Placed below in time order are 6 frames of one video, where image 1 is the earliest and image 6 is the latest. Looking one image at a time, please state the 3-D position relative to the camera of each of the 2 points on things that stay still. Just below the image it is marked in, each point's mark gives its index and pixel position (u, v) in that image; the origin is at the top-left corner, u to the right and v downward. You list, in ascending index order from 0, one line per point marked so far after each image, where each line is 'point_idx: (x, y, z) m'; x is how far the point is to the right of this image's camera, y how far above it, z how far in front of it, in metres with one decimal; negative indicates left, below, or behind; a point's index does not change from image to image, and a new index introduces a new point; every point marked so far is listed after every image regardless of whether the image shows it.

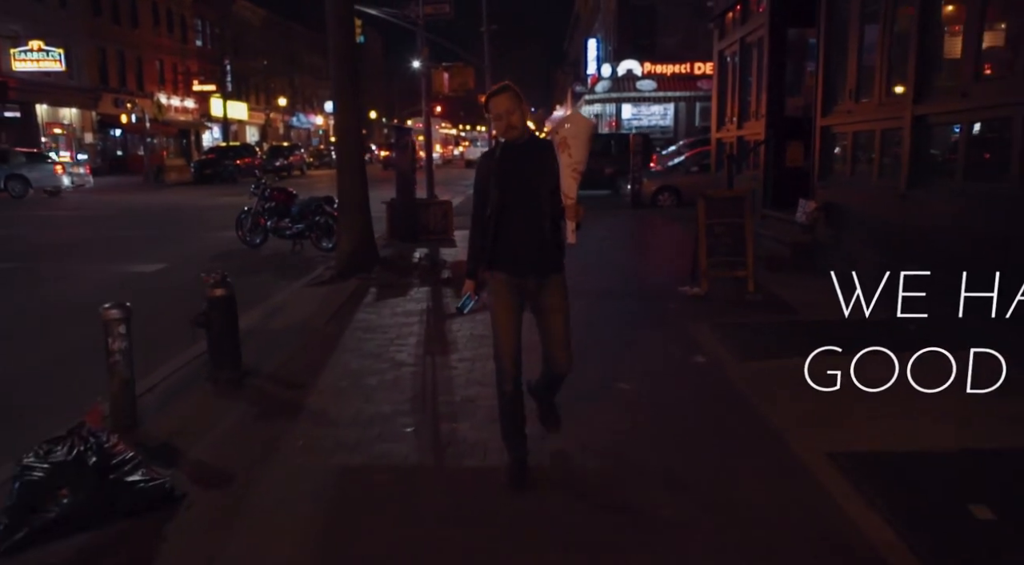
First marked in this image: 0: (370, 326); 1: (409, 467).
0: (-1.4, -0.4, +8.2) m
1: (-0.6, -1.1, +4.8) m
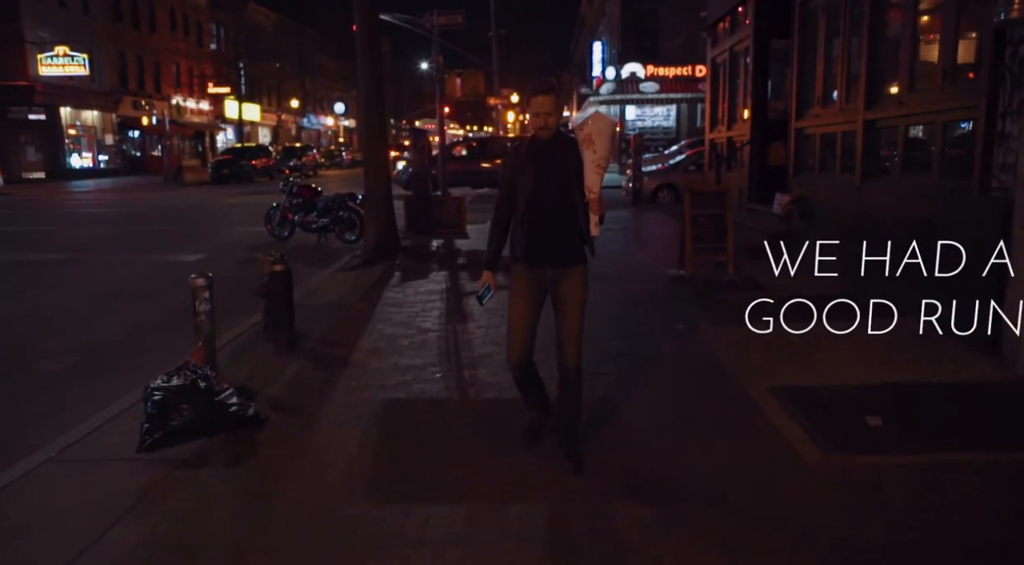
0: (-1.3, -0.2, +9.4) m
1: (-0.5, -0.9, +6.1) m
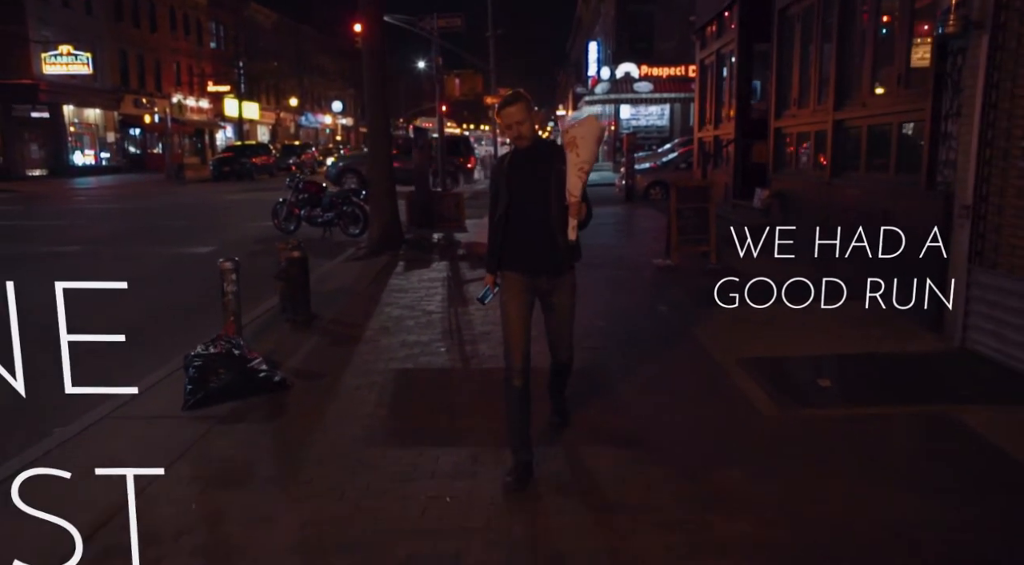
0: (-1.4, -0.1, +10.1) m
1: (-0.6, -0.7, +6.8) m
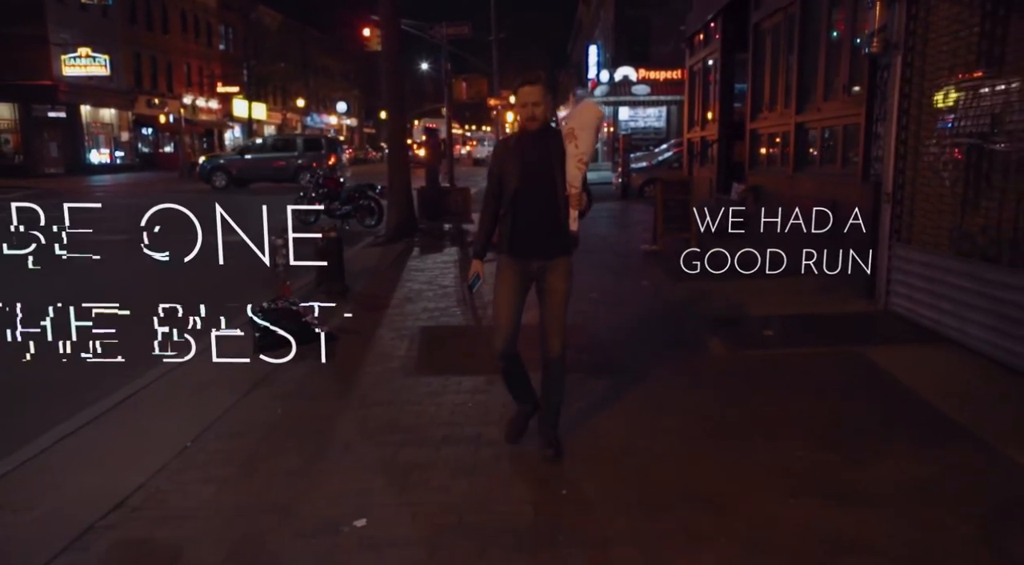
0: (-1.3, +0.2, +11.6) m
1: (-0.5, -0.4, +8.3) m
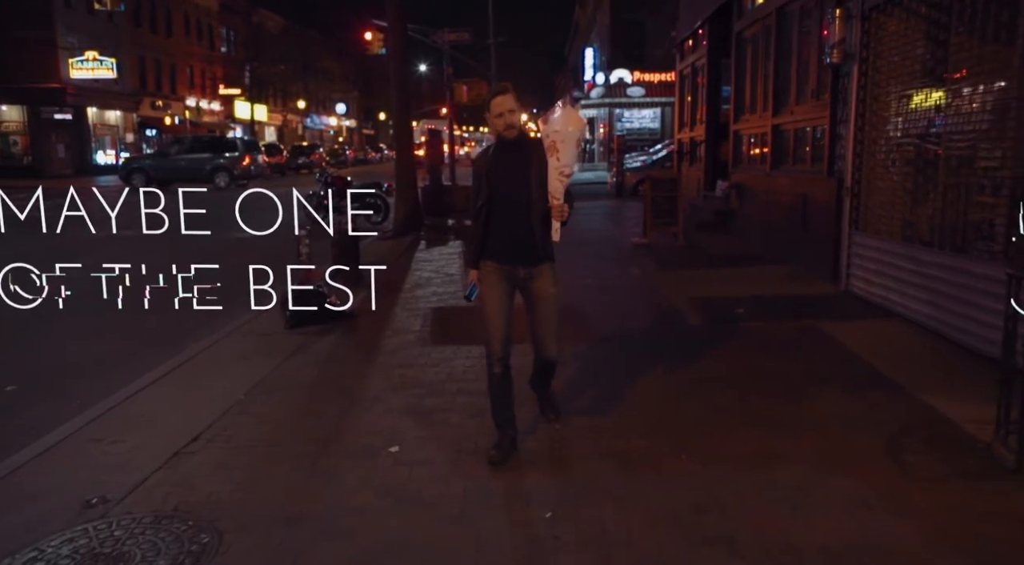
0: (-1.3, +0.4, +12.5) m
1: (-0.5, -0.3, +9.2) m
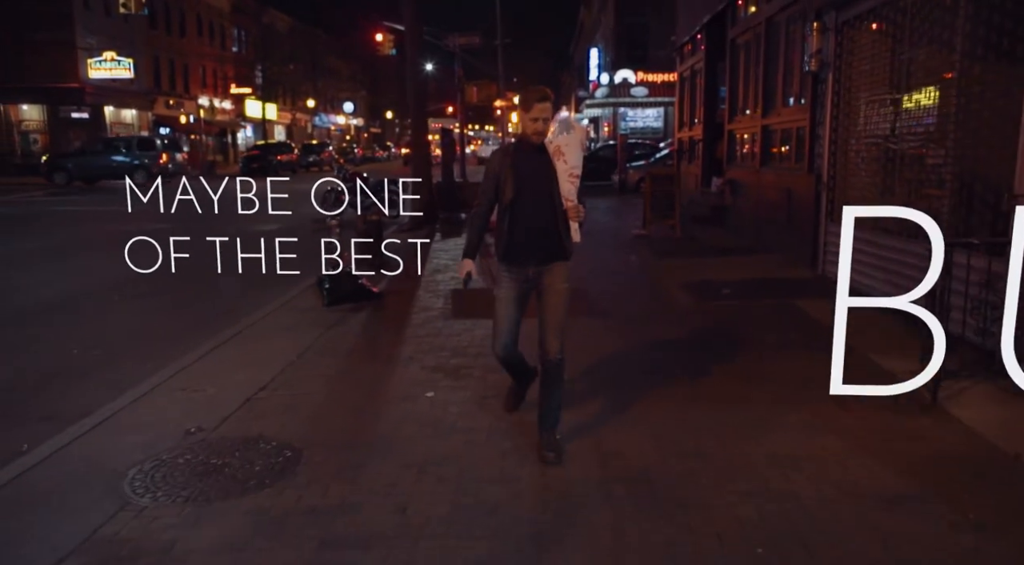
0: (-1.1, +0.6, +13.5) m
1: (-0.4, -0.1, +10.2) m
